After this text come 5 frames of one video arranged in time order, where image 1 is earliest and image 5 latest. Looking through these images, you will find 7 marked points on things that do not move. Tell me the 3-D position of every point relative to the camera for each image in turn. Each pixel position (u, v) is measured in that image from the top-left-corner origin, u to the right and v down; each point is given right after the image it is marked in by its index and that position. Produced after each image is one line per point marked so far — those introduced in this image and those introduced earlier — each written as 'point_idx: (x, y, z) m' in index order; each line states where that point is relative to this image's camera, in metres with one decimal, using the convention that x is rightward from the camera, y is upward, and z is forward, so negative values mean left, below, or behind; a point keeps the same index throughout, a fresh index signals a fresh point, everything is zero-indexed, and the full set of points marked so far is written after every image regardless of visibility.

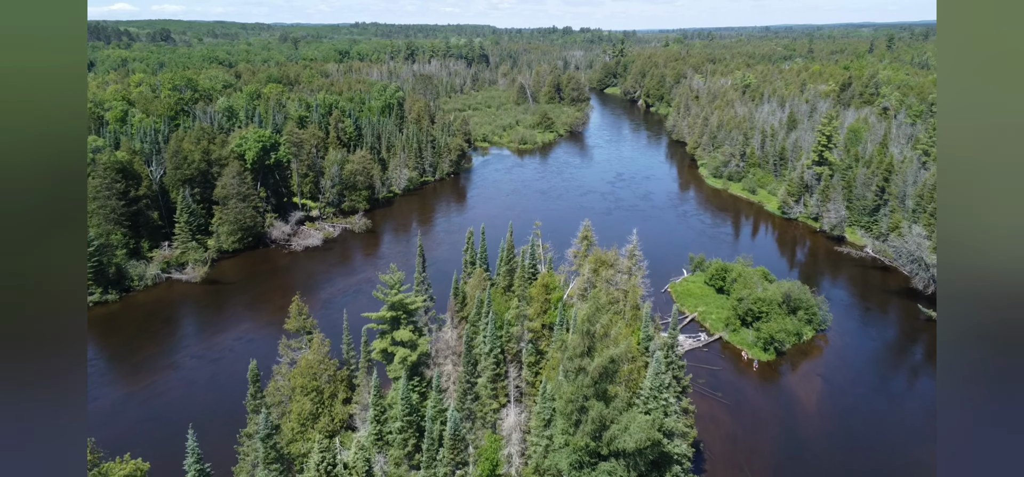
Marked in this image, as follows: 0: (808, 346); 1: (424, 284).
0: (+8.1, -2.9, +18.2) m
1: (-1.9, -1.0, +14.4) m
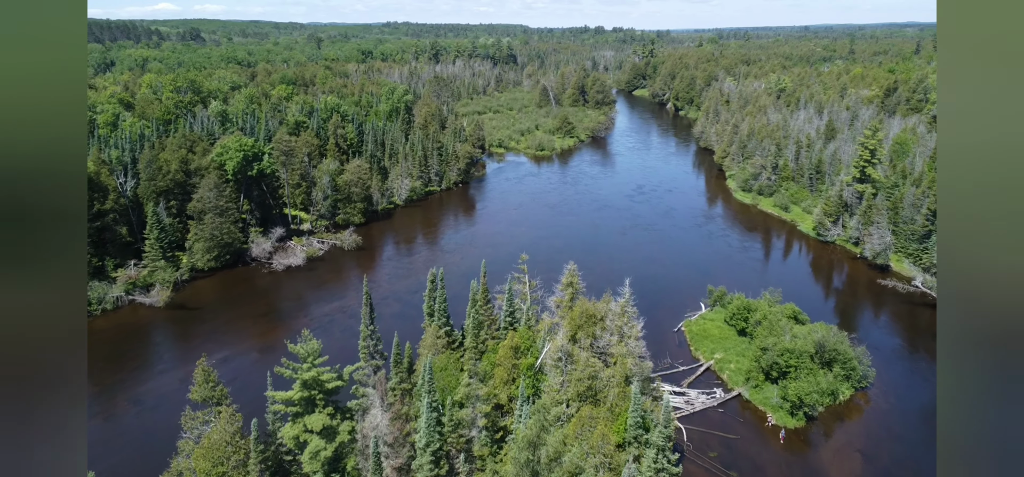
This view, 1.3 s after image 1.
0: (+7.7, -3.9, +15.3) m
1: (-2.5, -1.8, +11.9) m
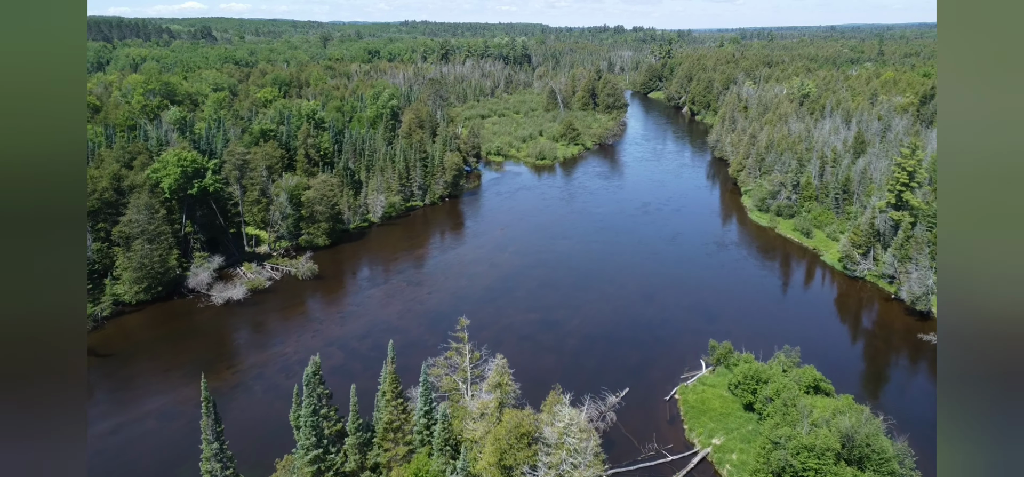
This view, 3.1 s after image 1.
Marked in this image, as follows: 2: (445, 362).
0: (+6.5, -5.0, +11.7) m
1: (-3.7, -2.8, +8.6) m
2: (-1.2, -2.2, +12.0) m
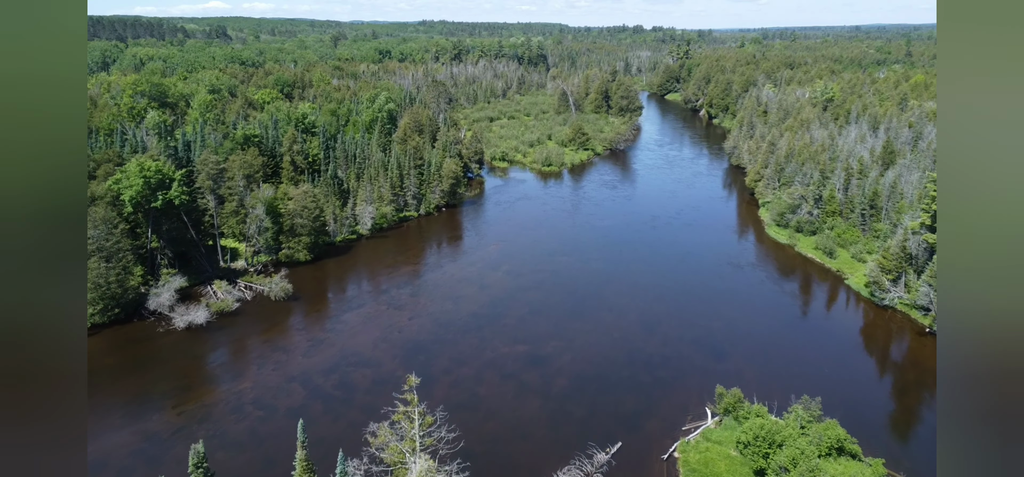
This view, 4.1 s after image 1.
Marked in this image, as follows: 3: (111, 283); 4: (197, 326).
0: (+5.8, -5.7, +9.5) m
1: (-4.5, -3.4, +6.7) m
2: (-1.8, -2.8, +10.0) m
3: (-11.8, -1.3, +19.6) m
4: (-9.5, -2.6, +20.2) m
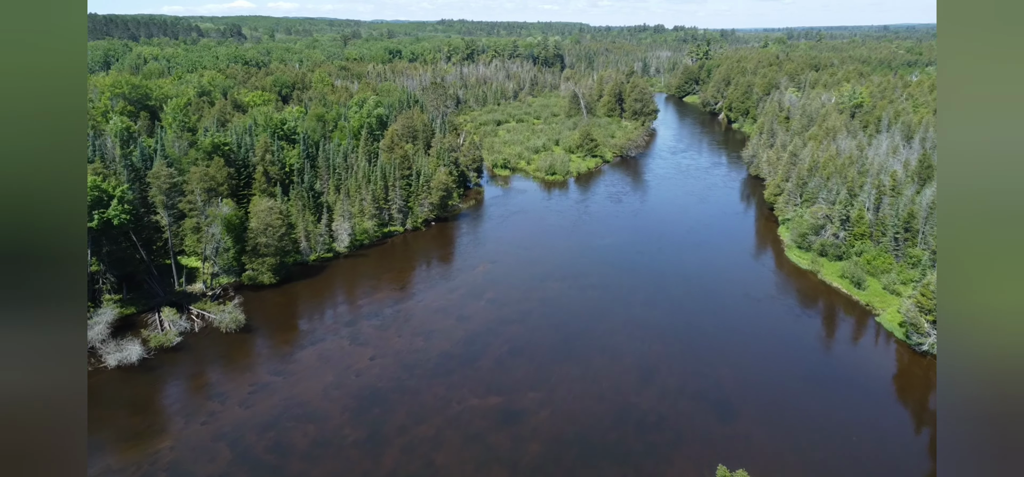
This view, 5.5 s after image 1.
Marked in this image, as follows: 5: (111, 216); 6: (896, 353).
0: (+4.9, -6.6, +6.8) m
1: (-5.5, -4.1, +4.3) m
2: (-2.7, -3.6, +7.5) m
3: (-12.4, -2.0, +17.4) m
4: (-10.1, -3.3, +18.0) m
5: (-11.6, +0.7, +19.7) m
6: (+10.9, -3.2, +18.9) m
